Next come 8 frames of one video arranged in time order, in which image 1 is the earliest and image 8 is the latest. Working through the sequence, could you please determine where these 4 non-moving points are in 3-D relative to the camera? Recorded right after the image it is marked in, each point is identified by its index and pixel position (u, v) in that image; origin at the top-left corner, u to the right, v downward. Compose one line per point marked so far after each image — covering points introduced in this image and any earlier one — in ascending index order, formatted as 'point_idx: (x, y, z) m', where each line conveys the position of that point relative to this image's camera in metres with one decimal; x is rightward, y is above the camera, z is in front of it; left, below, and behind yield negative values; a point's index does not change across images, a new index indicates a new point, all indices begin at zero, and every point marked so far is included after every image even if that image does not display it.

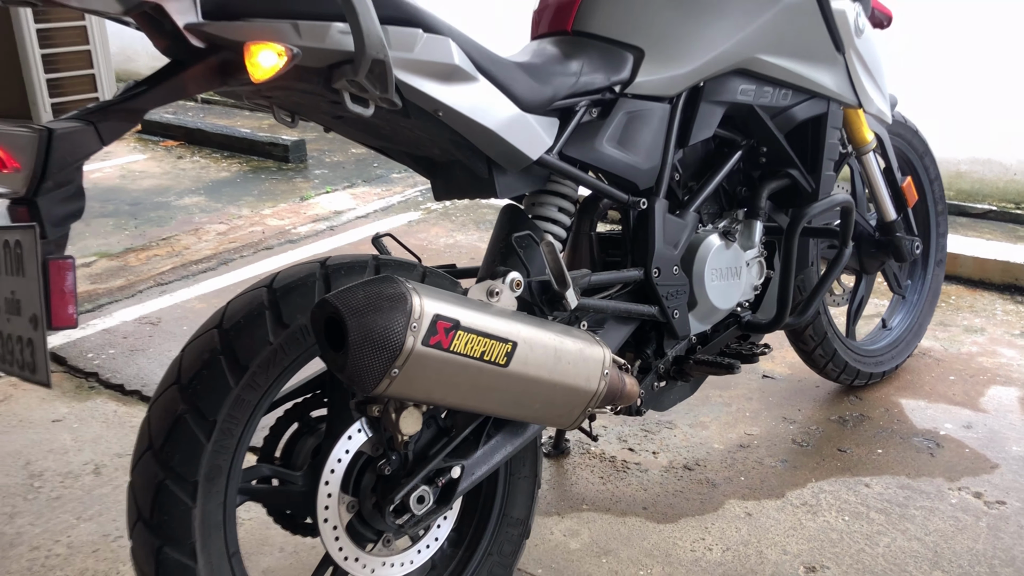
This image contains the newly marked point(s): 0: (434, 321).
0: (-0.1, 0.0, +1.1) m
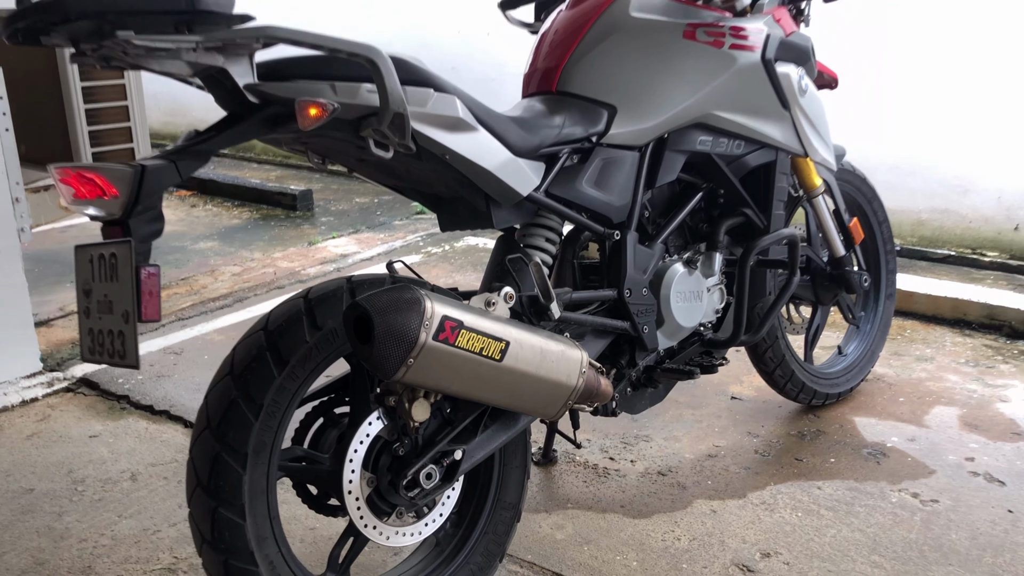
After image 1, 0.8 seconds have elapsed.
0: (-0.1, -0.1, +1.3) m
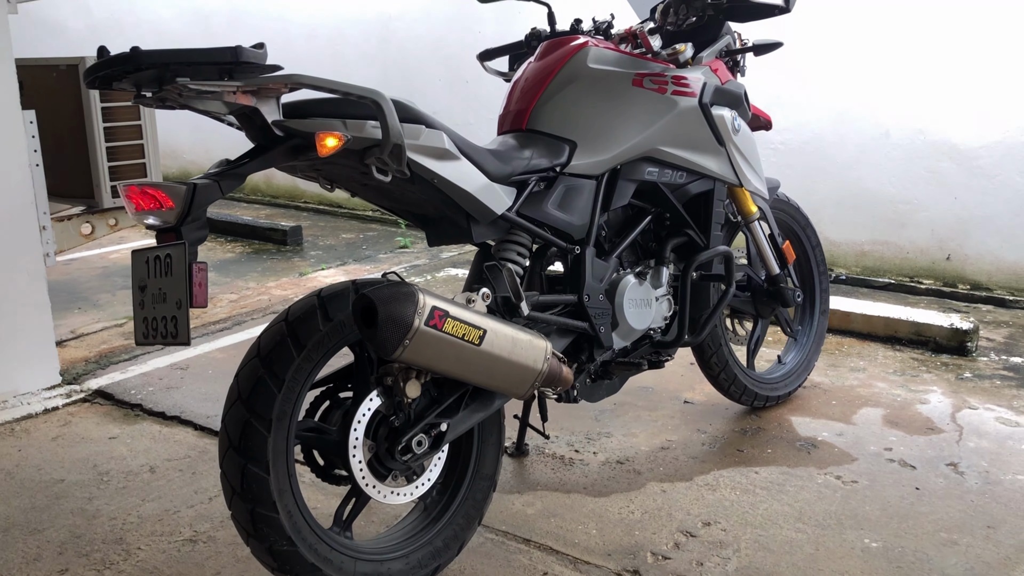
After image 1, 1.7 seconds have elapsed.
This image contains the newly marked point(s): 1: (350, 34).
0: (-0.2, 0.0, +1.7) m
1: (-1.3, +2.1, +6.7) m
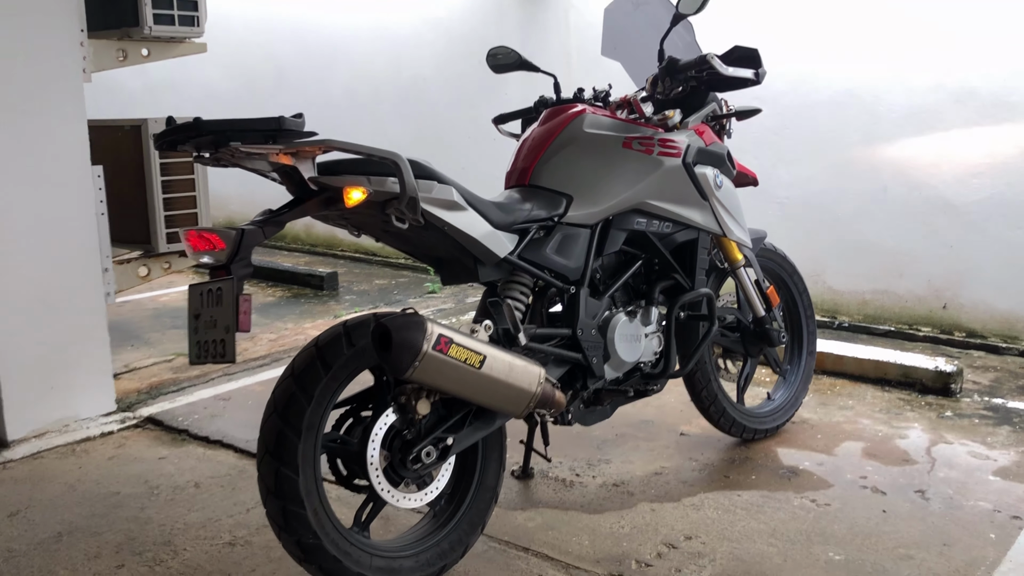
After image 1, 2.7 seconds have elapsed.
0: (-0.2, -0.1, +2.0) m
1: (-1.1, +1.7, +7.2) m
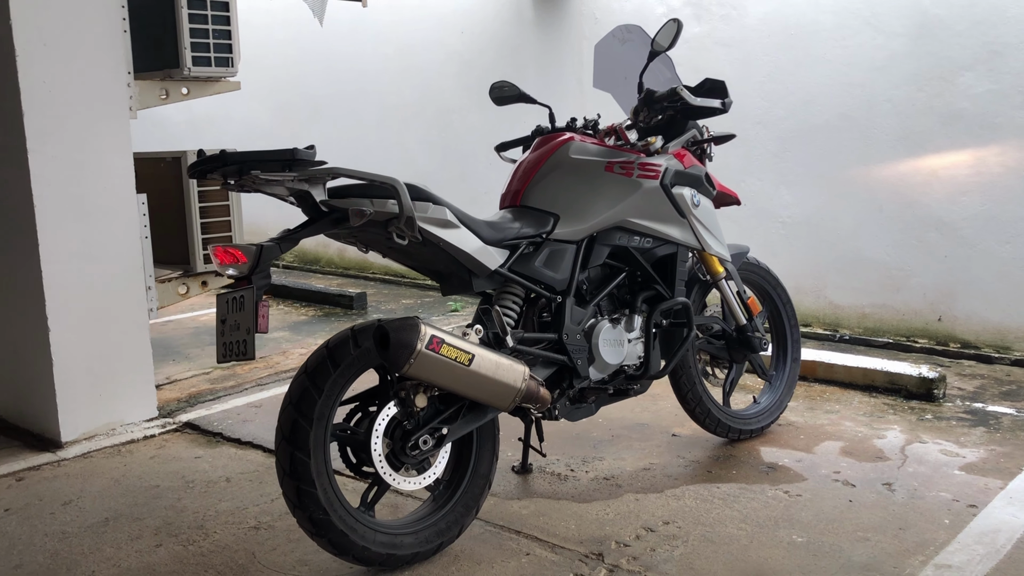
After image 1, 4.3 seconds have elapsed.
0: (-0.2, -0.1, +2.3) m
1: (-0.9, +1.5, +7.6) m
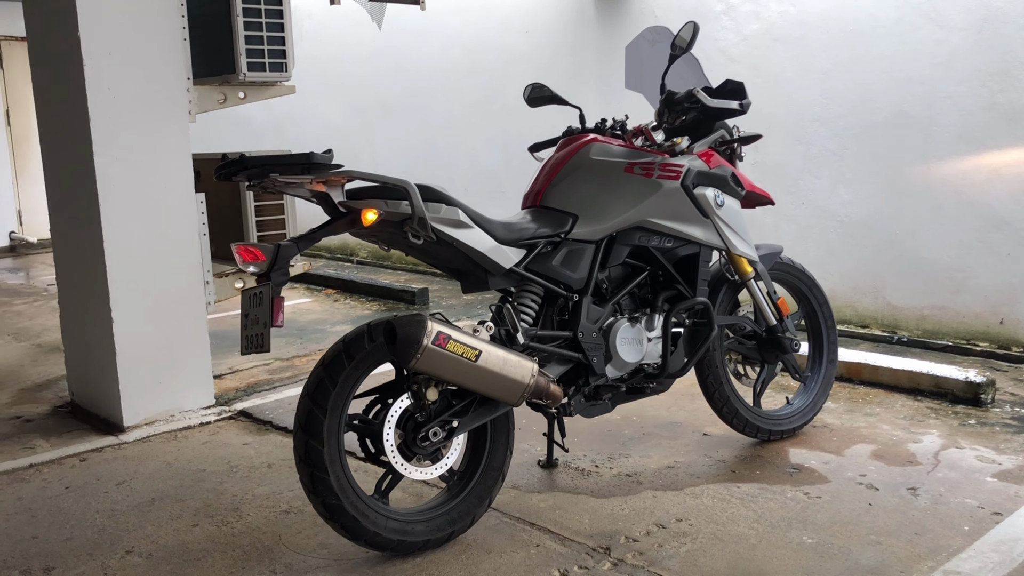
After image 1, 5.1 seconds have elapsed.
0: (-0.2, -0.1, +2.4) m
1: (-0.4, +1.6, +7.7) m
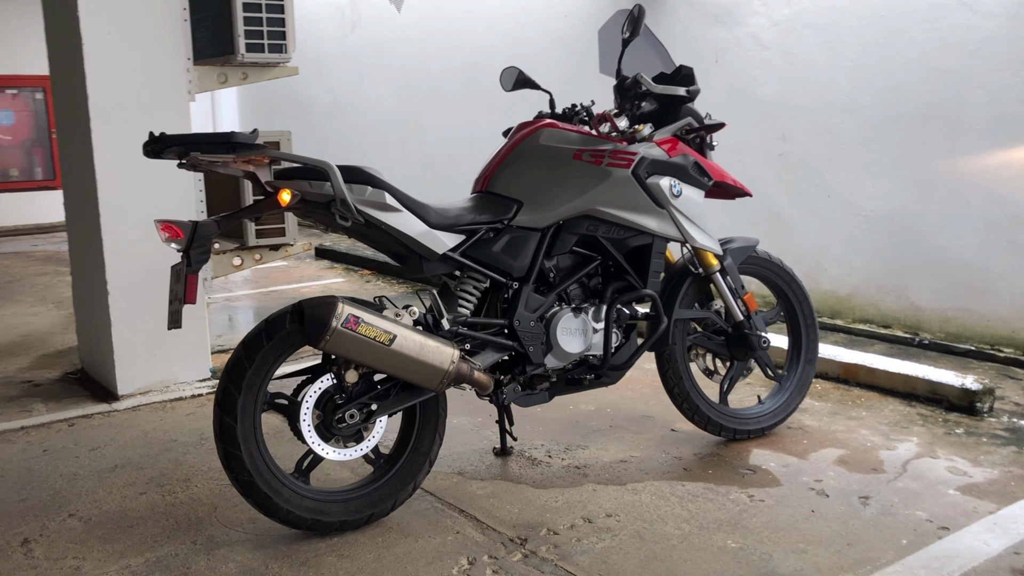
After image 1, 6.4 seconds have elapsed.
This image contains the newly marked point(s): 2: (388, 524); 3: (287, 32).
0: (-0.5, -0.1, +2.4) m
1: (0.0, +1.7, +7.7) m
2: (-0.4, -0.8, +2.6) m
3: (-1.2, +1.4, +4.4) m
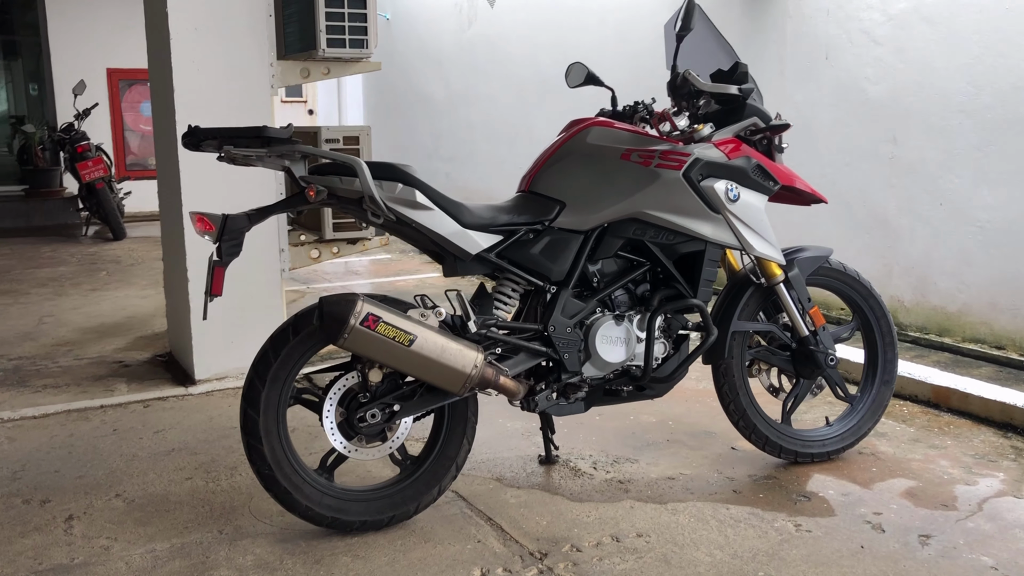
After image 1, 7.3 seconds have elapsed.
0: (-0.4, -0.1, +2.3) m
1: (+0.9, +1.7, +7.5) m
2: (-0.3, -0.8, +2.6) m
3: (-0.8, +1.4, +4.4) m
